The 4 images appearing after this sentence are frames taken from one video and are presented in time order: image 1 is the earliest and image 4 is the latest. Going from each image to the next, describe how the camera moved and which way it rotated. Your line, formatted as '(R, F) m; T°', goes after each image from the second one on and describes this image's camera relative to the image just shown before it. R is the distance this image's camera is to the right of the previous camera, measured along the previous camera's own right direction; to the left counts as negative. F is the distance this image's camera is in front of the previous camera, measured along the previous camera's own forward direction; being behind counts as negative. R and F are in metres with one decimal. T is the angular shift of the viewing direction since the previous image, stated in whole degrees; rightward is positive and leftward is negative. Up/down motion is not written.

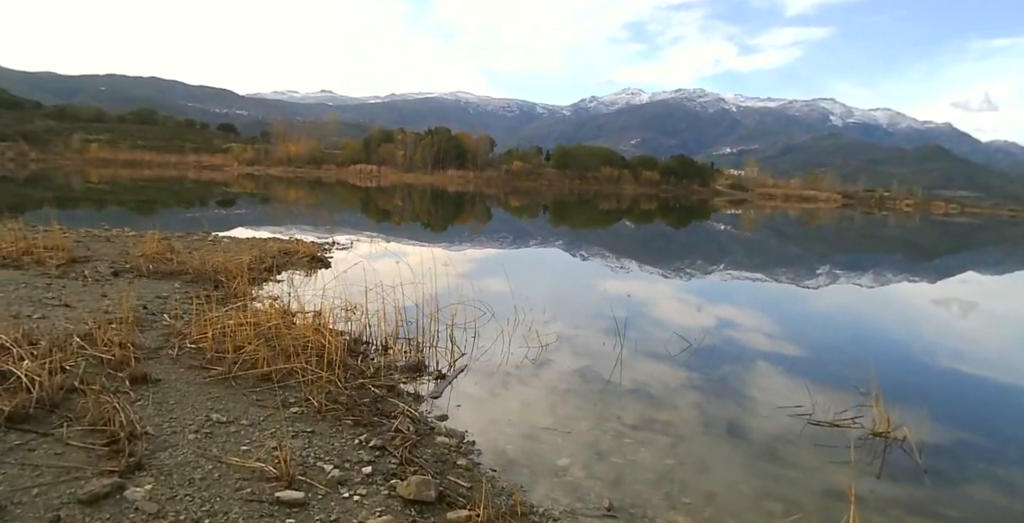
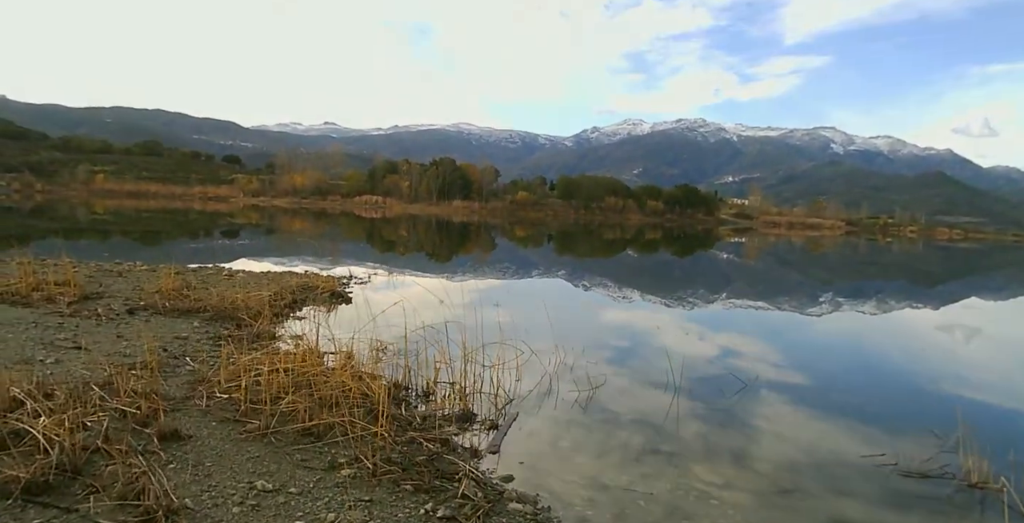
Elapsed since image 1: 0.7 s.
(-0.2, +0.2) m; 0°
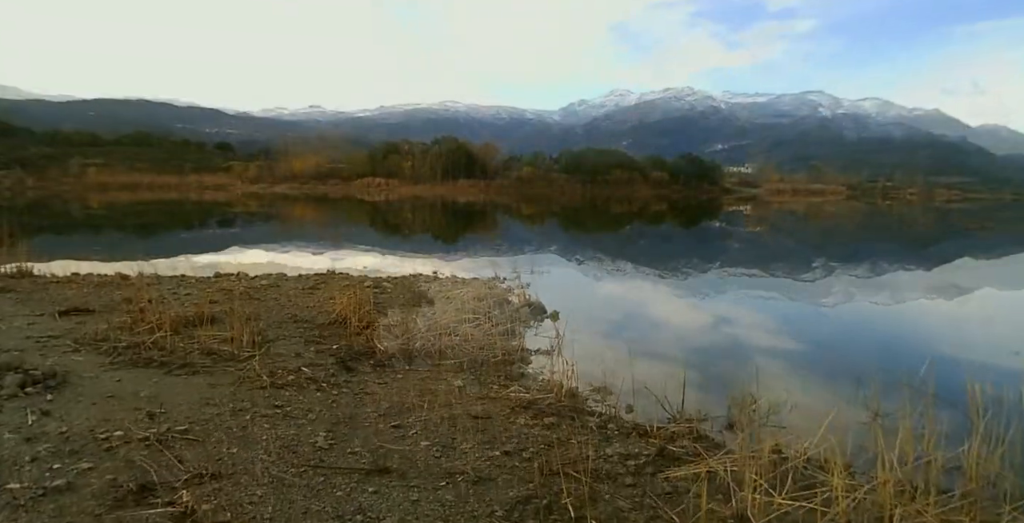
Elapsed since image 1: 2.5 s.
(-1.0, +0.8) m; 0°
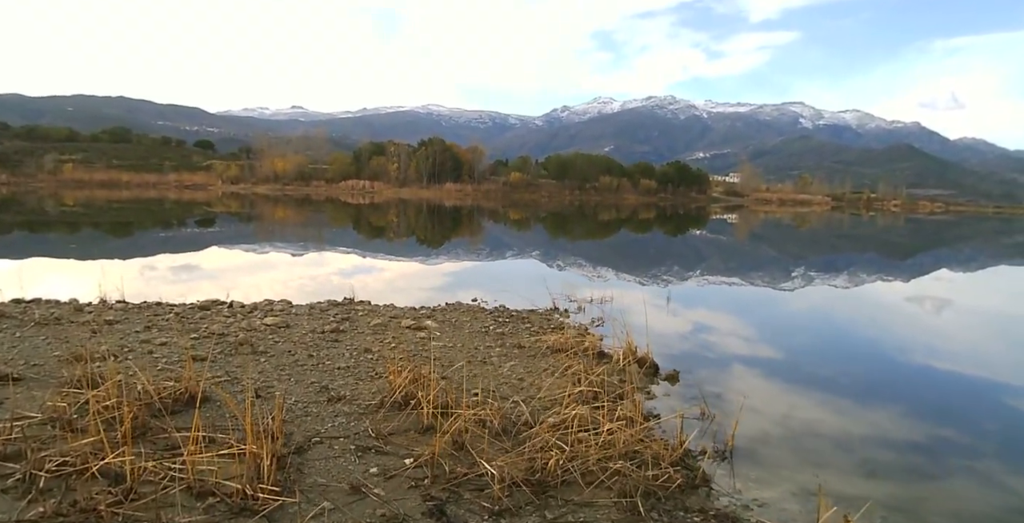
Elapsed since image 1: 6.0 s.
(-0.7, +1.4) m; +2°
